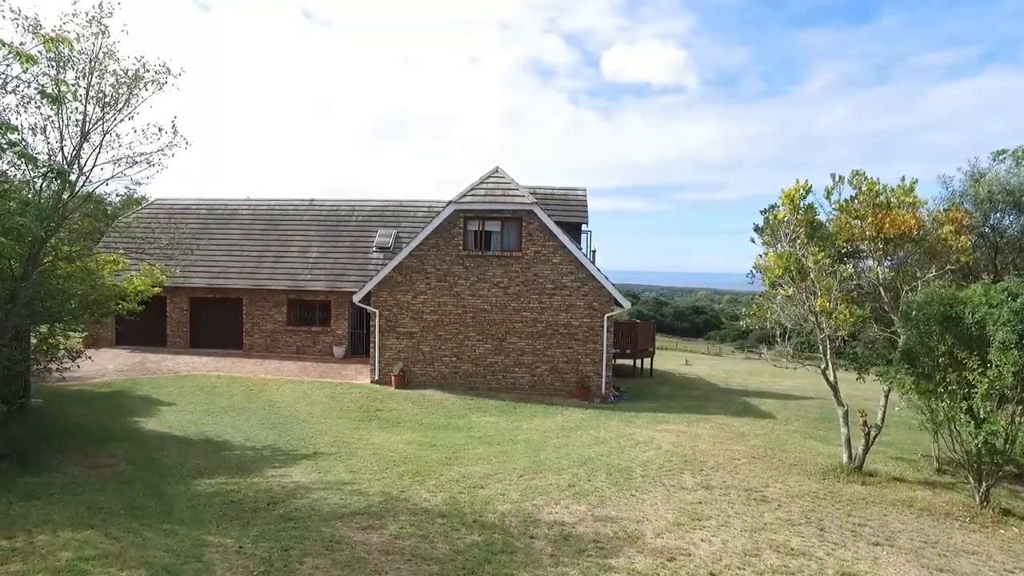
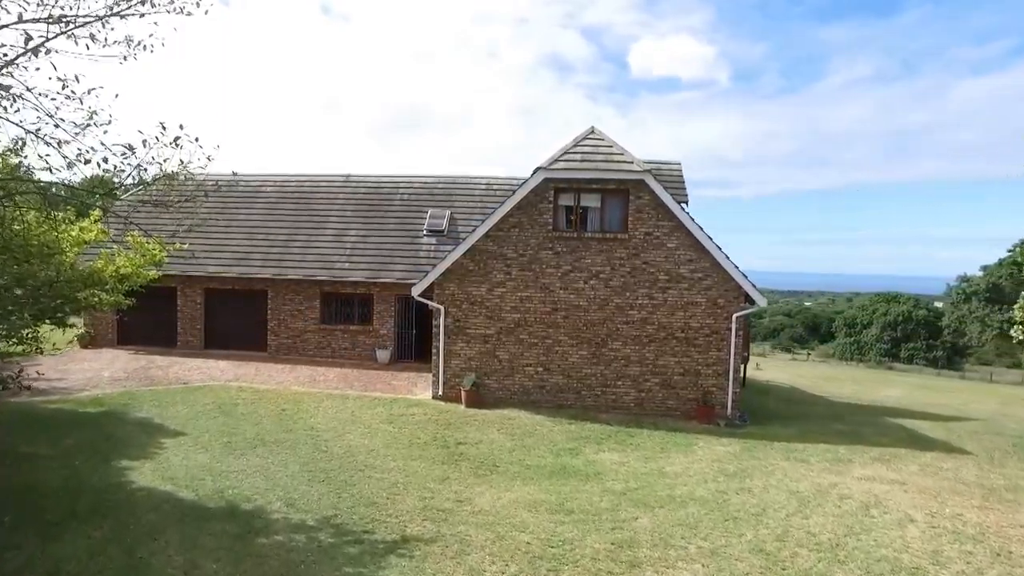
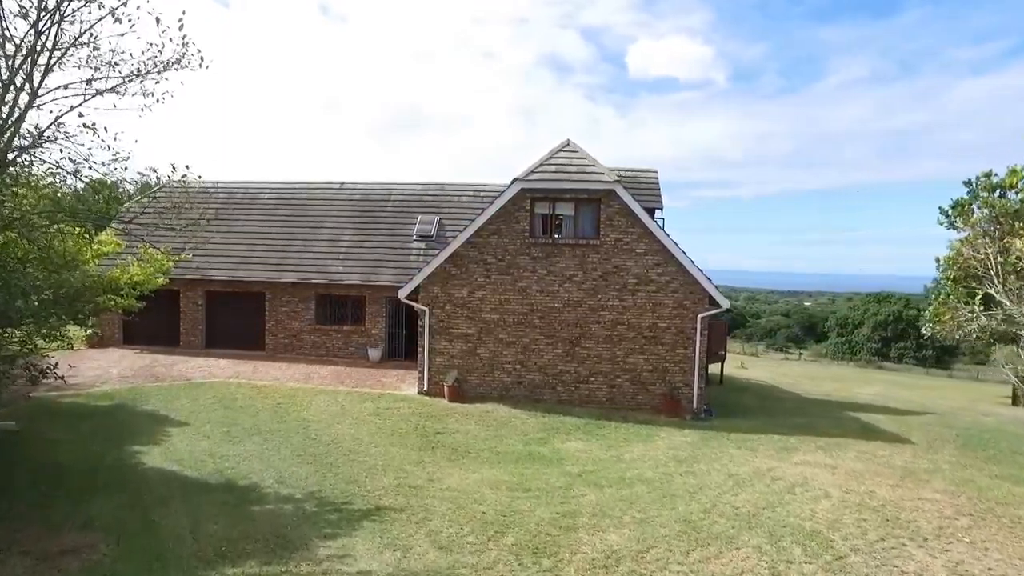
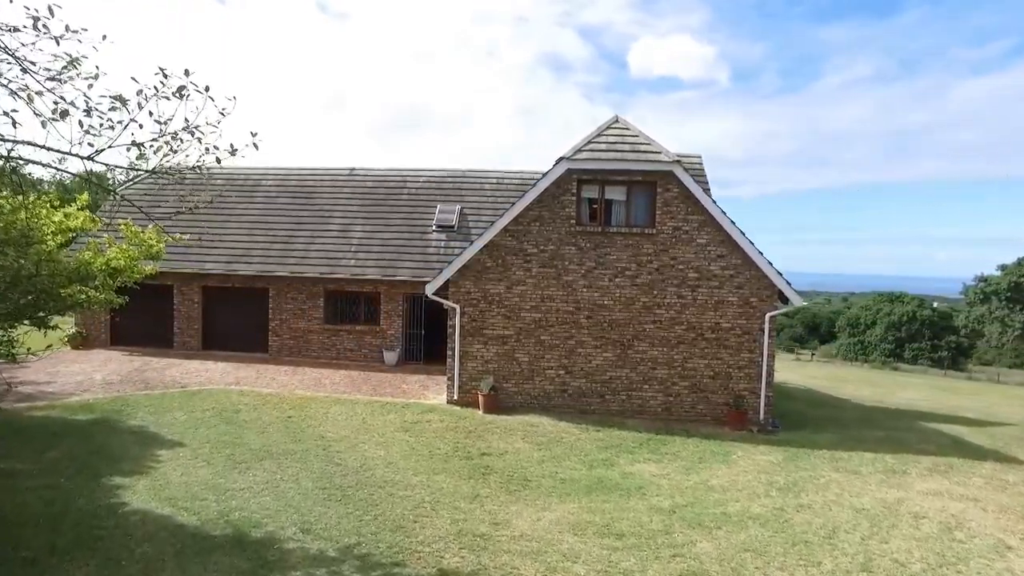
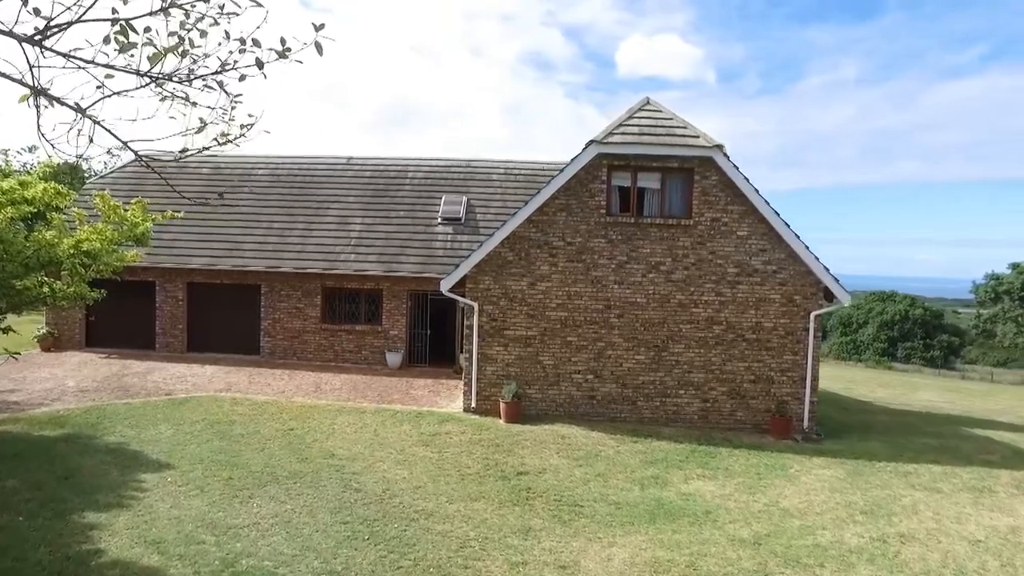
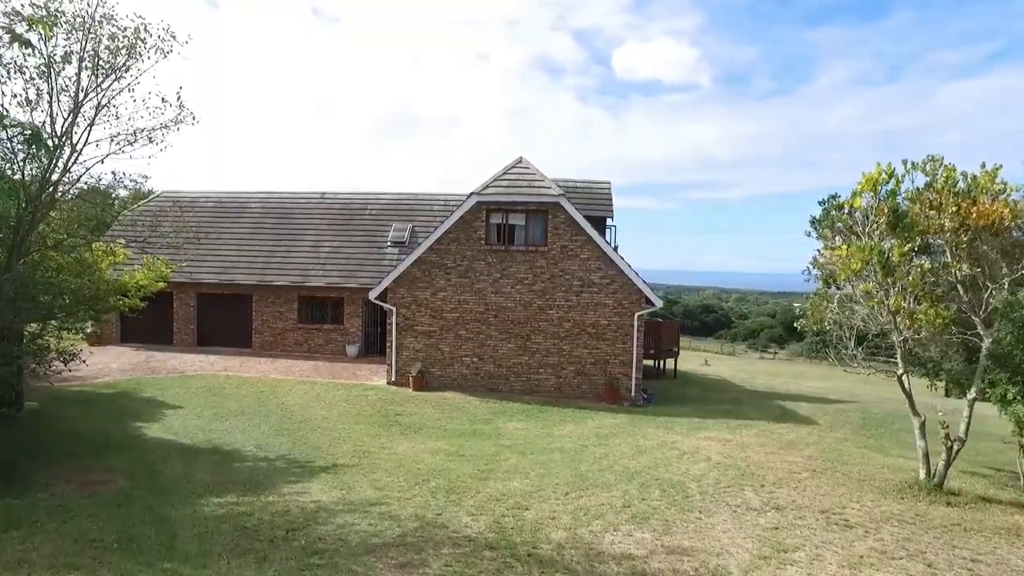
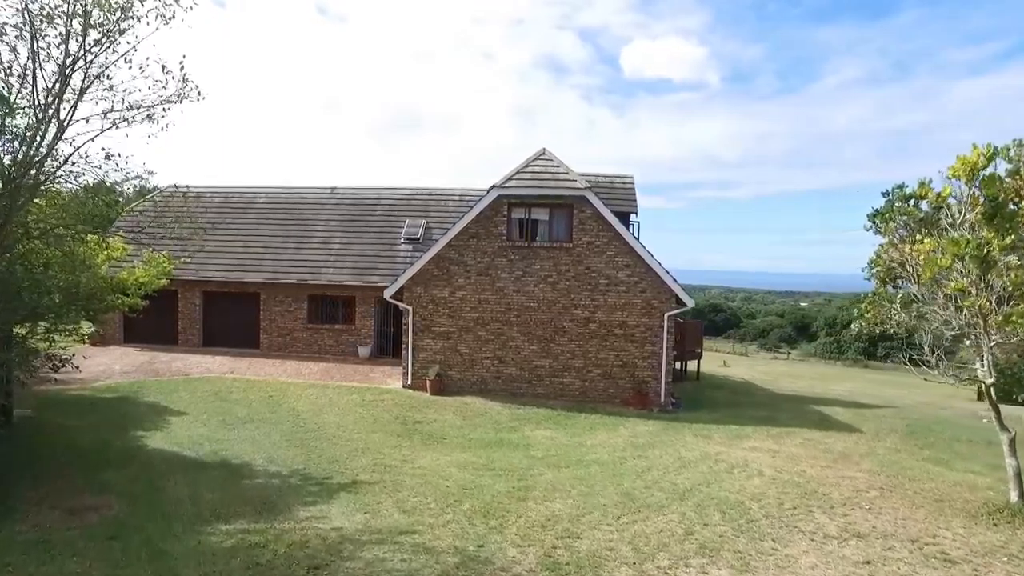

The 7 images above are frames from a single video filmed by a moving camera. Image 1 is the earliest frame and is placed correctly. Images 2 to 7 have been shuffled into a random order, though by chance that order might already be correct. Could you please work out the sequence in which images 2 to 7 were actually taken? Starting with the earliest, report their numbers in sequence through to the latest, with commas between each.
6, 7, 3, 2, 4, 5
